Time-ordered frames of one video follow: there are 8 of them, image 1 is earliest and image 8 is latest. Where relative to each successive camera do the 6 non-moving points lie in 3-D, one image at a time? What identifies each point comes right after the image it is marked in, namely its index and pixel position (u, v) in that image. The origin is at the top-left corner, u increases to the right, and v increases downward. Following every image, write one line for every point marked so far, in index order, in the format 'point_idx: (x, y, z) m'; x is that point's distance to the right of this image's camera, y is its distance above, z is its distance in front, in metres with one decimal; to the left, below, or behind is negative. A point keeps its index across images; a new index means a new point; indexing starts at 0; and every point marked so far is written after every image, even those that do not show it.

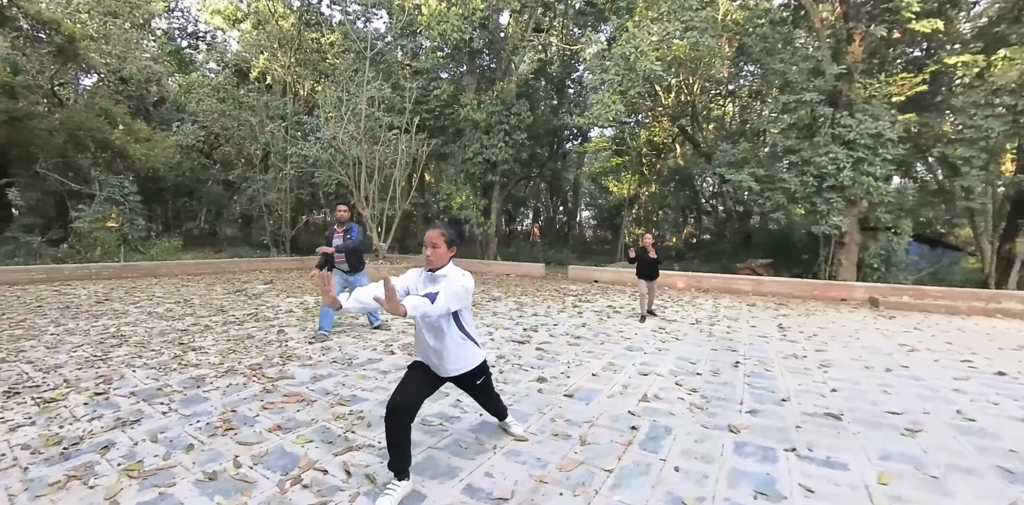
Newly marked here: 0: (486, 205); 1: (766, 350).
0: (-0.8, +1.6, +14.6) m
1: (+2.6, -1.0, +4.5) m
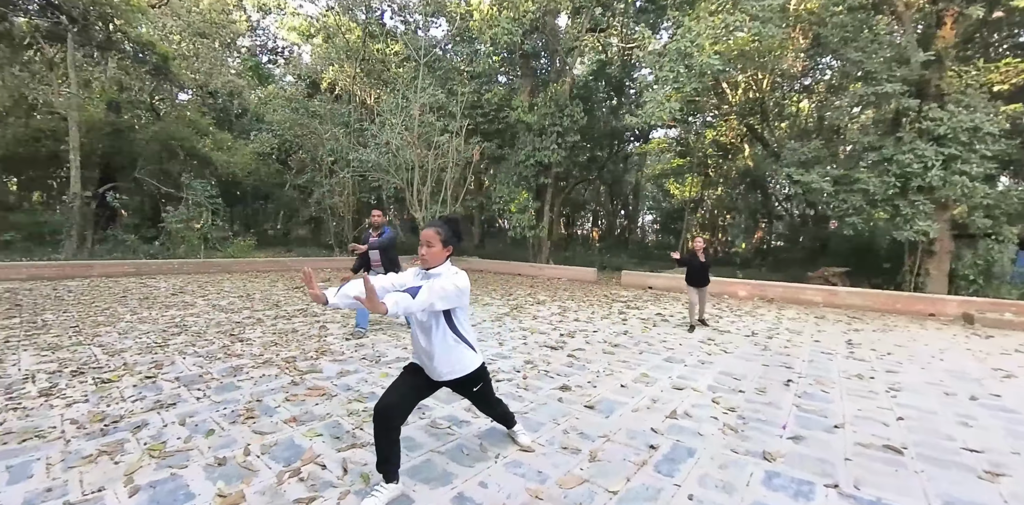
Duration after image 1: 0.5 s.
0: (+0.9, +1.5, +14.5) m
1: (+2.9, -1.1, +4.0) m
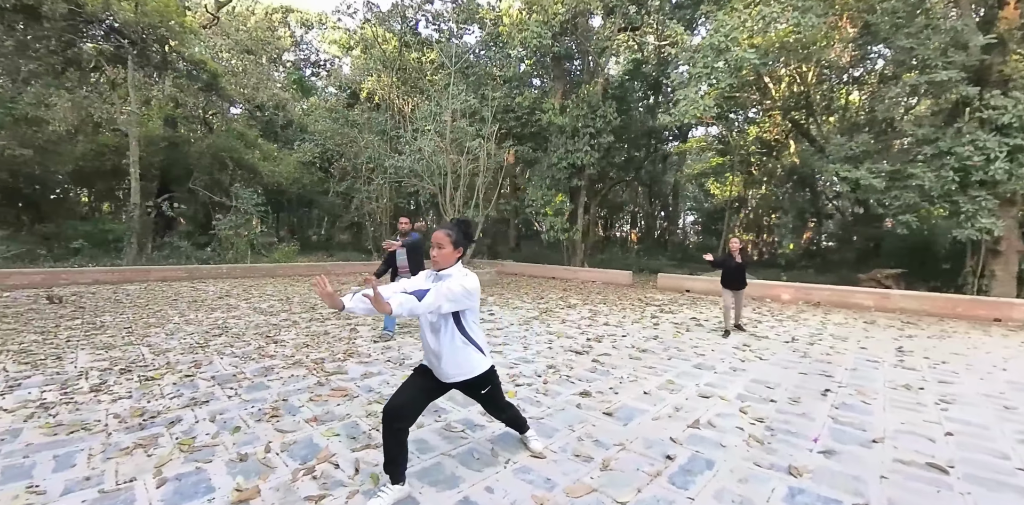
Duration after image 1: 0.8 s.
0: (+2.0, +1.4, +14.3) m
1: (+3.1, -1.1, +3.8) m
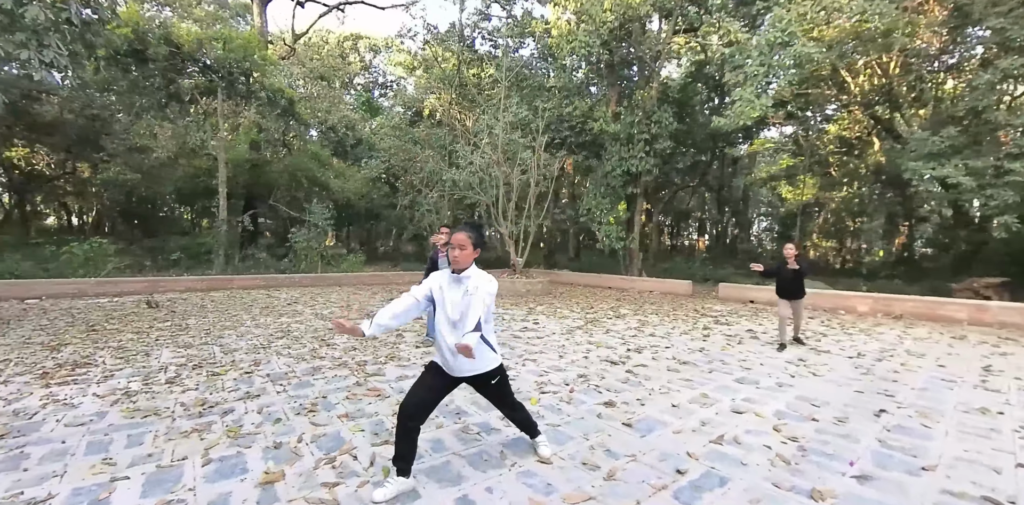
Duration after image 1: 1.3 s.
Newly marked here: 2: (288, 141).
0: (+3.7, +1.1, +14.0) m
1: (+3.3, -1.1, +3.4) m
2: (-7.2, +3.7, +14.4) m
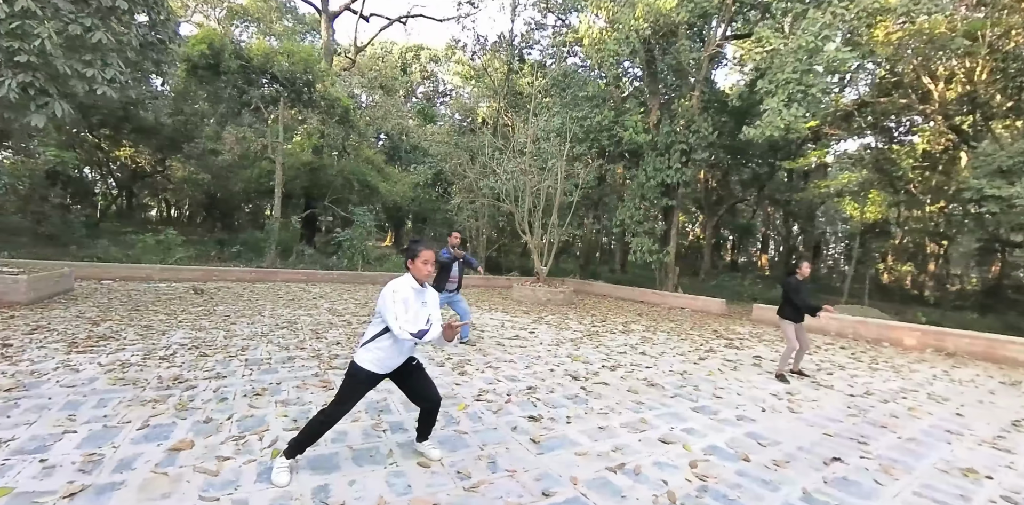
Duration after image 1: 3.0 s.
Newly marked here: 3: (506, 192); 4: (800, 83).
0: (+4.8, +0.7, +13.6) m
1: (+2.8, -1.4, +3.0) m
2: (-5.8, +3.8, +15.5) m
3: (-0.2, +1.8, +13.4) m
4: (+5.3, +3.2, +8.2) m
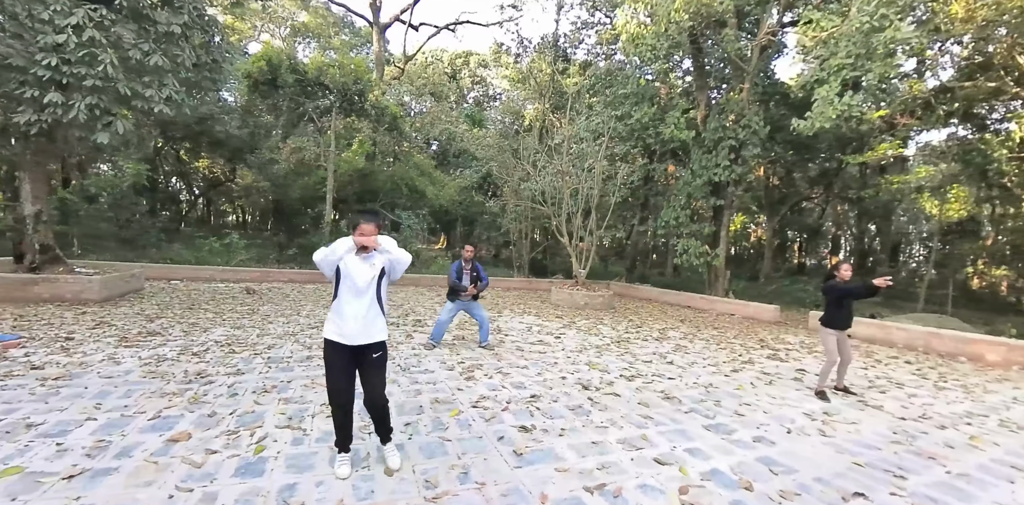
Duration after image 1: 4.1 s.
0: (+6.0, +0.6, +12.8) m
1: (+2.7, -1.4, +2.6) m
2: (-4.3, +3.7, +16.1) m
3: (+1.1, +1.8, +13.3) m
4: (+5.9, +3.1, +7.5) m
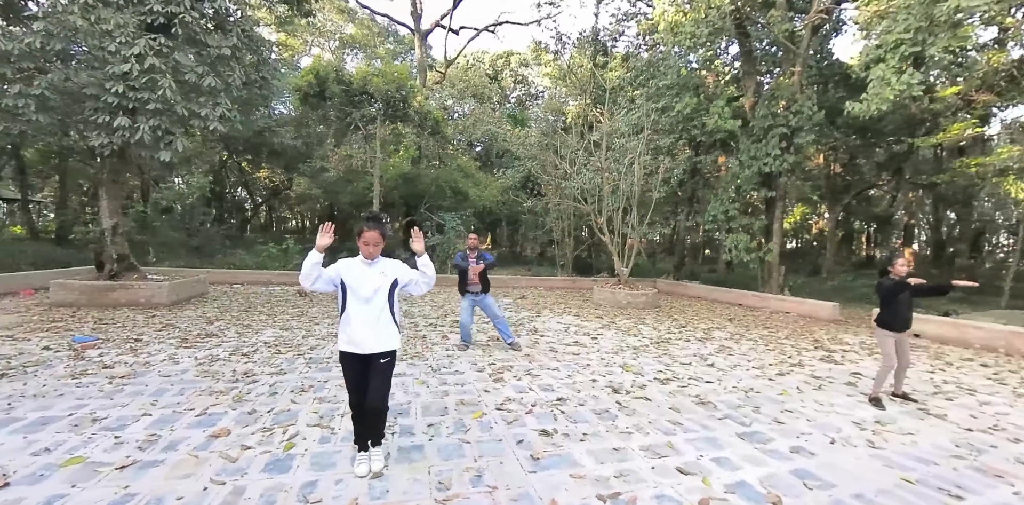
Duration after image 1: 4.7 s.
0: (+7.1, +0.7, +12.1) m
1: (+2.8, -1.4, +2.3) m
2: (-2.8, +3.7, +16.5) m
3: (+2.3, +1.8, +13.1) m
4: (+6.4, +3.3, +6.8) m
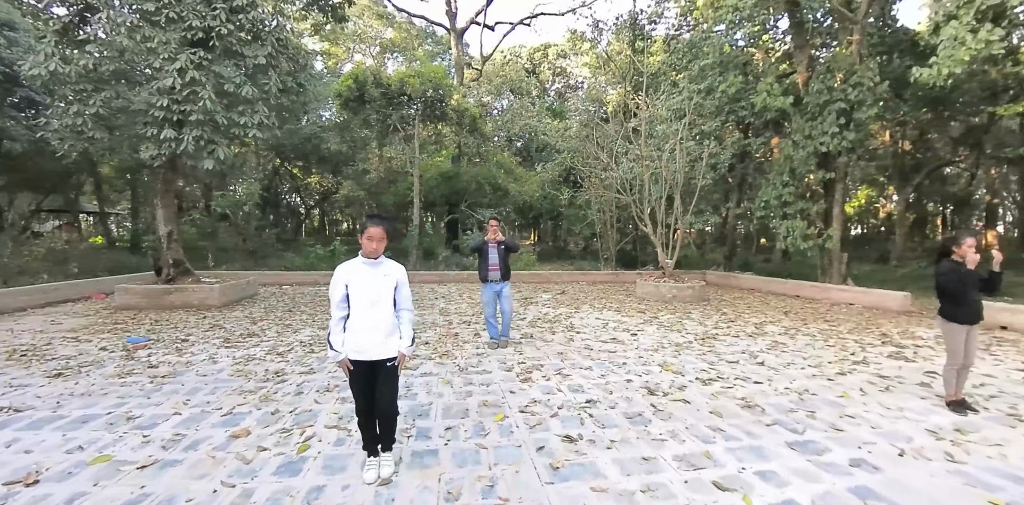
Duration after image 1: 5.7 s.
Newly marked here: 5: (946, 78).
0: (+8.1, +1.1, +11.1) m
1: (+2.9, -1.3, +1.8) m
2: (-1.4, +3.8, +16.5) m
3: (+3.4, +2.0, +12.6) m
4: (+6.7, +3.5, +5.9) m
5: (+6.7, +2.7, +6.6) m
